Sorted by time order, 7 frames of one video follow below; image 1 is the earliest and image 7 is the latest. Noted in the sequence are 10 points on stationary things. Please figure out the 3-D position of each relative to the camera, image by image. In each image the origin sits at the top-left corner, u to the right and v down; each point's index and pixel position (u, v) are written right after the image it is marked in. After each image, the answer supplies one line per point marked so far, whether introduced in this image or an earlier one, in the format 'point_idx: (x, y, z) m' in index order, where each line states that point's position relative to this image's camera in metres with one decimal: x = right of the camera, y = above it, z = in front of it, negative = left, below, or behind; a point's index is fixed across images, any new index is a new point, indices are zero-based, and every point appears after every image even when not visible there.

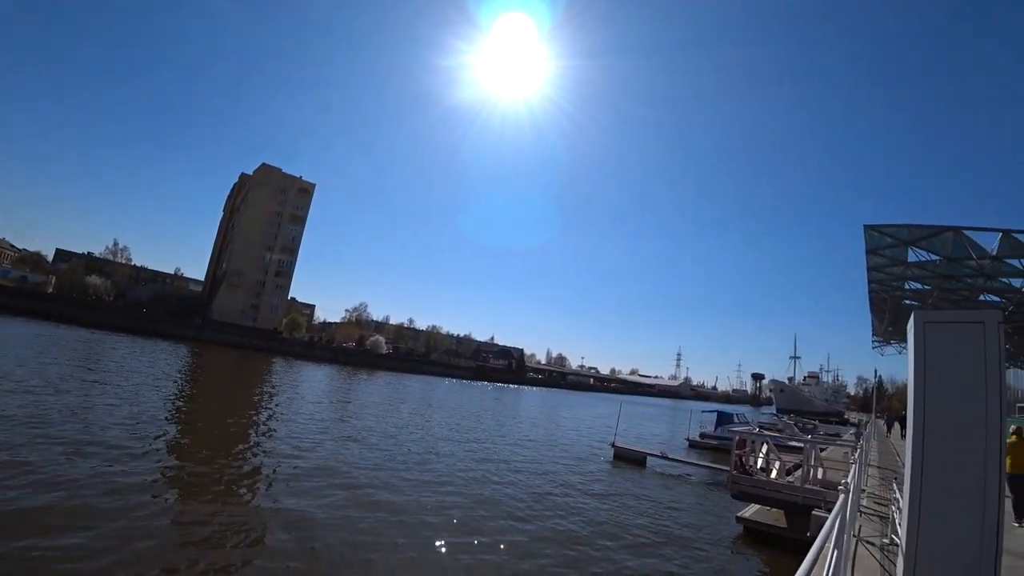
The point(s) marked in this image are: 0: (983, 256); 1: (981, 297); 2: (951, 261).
0: (+11.3, +1.0, +14.8) m
1: (+13.6, -0.2, +17.7) m
2: (+11.0, +0.9, +15.6) m
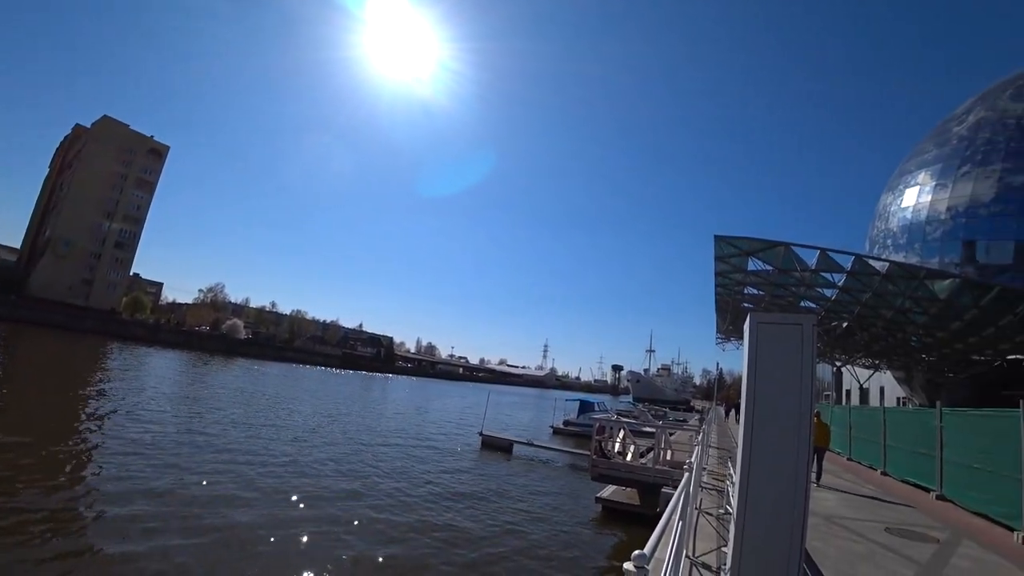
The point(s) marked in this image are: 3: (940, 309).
0: (+9.2, +0.6, +18.9) m
1: (+10.8, -0.7, +22.3) m
2: (+8.7, +0.4, +19.7) m
3: (+13.7, -0.7, +18.6) m
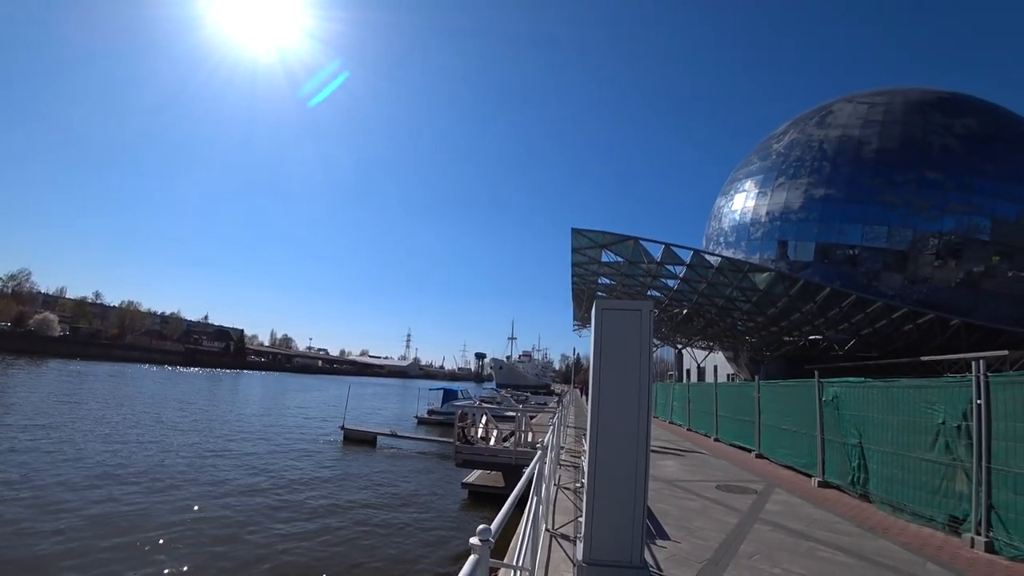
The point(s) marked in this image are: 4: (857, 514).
0: (+5.2, +0.8, +21.7) m
1: (+6.0, -0.4, +25.4) m
2: (+4.6, +0.7, +22.4) m
3: (+9.7, -0.5, +22.5) m
4: (+6.1, -4.0, +10.1) m
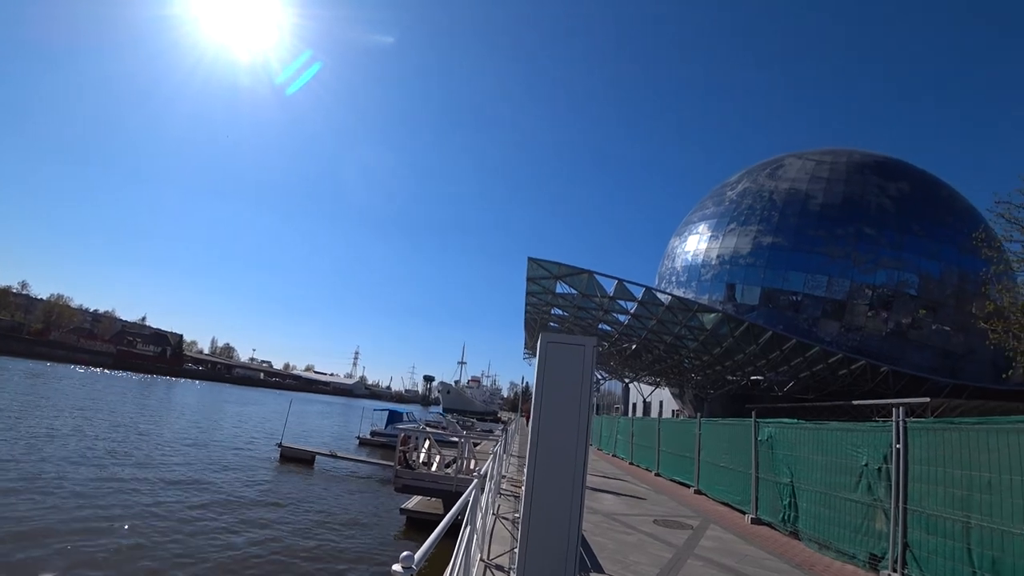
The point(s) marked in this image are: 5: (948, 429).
0: (+3.5, -0.3, +22.2) m
1: (+3.9, -1.7, +25.8) m
2: (+2.8, -0.4, +22.8) m
3: (+7.8, -2.0, +23.3) m
4: (+5.0, -4.7, +10.5) m
5: (+4.7, -1.6, +6.2) m
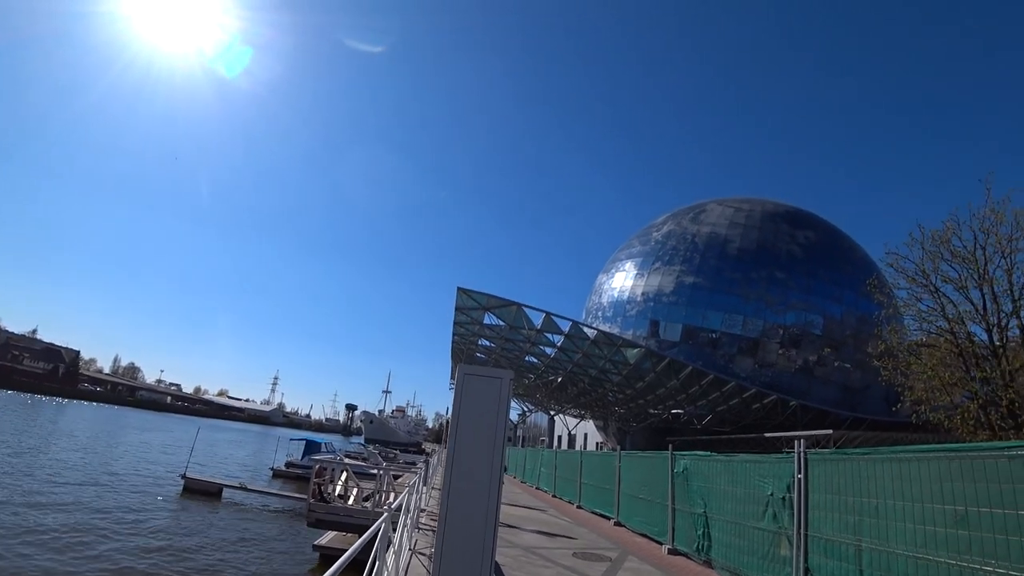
0: (+0.8, -1.4, +22.4) m
1: (+0.7, -3.0, +26.0) m
2: (+0.1, -1.5, +22.9) m
3: (+4.9, -3.3, +23.9) m
4: (+3.5, -5.2, +10.7) m
5: (+3.8, -2.0, +6.6) m
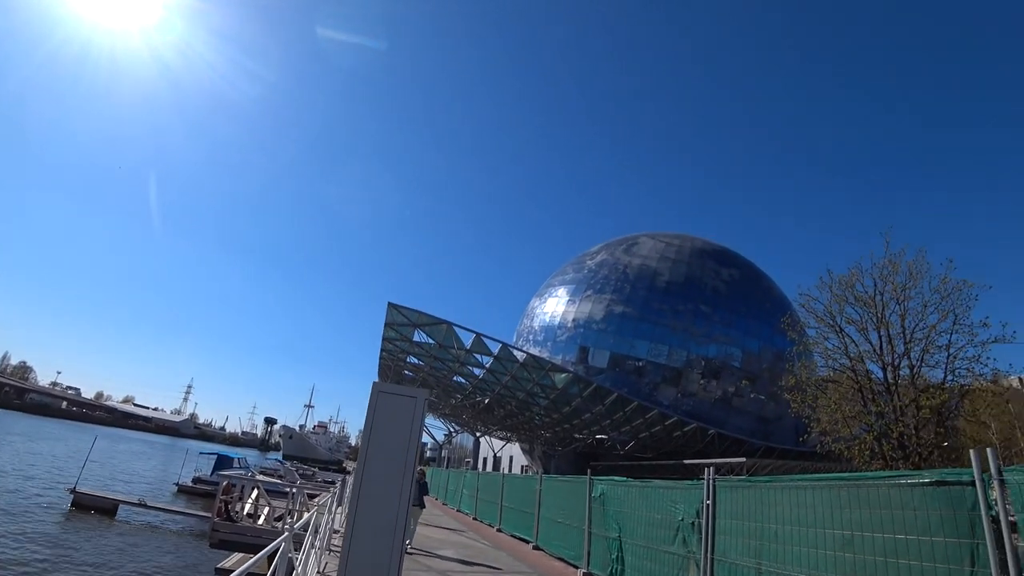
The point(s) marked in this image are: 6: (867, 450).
0: (-1.9, -2.2, +22.3) m
1: (-2.5, -3.9, +25.8) m
2: (-2.7, -2.2, +22.8) m
3: (+1.9, -4.4, +24.2) m
4: (+1.9, -5.8, +10.9) m
5: (+2.8, -2.4, +6.9) m
6: (+7.6, -3.5, +12.3) m
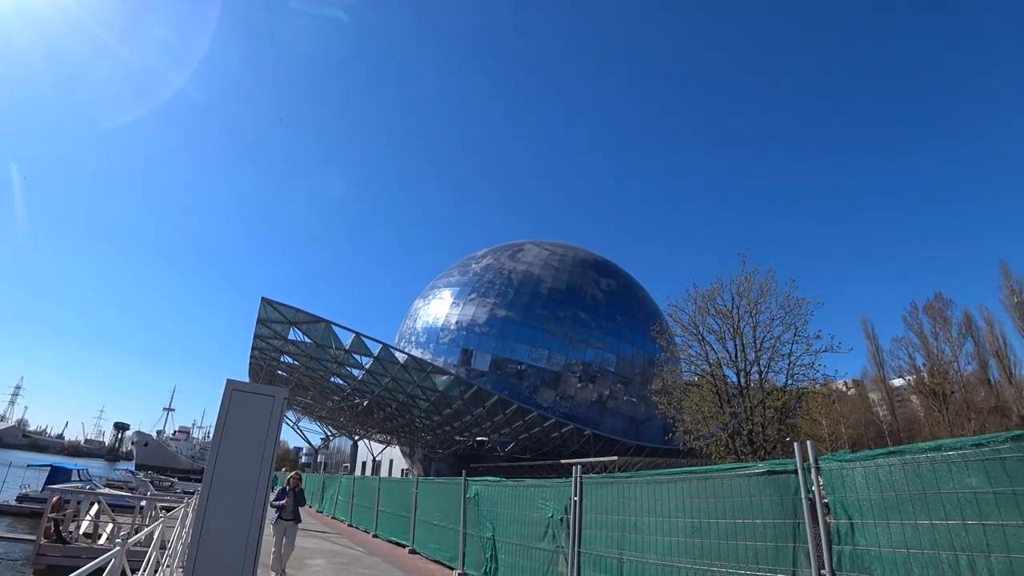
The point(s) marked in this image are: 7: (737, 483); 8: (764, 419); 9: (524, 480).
0: (-6.3, -2.1, +21.6) m
1: (-7.7, -3.8, +24.9) m
2: (-7.2, -2.1, +21.8) m
3: (-3.1, -4.4, +24.1) m
4: (-0.6, -5.8, +11.0) m
5: (+1.2, -2.5, +7.4) m
6: (+4.8, -3.7, +13.6) m
7: (+1.9, -1.7, +5.1) m
8: (+5.7, -3.0, +13.1) m
9: (+0.2, -3.7, +11.3) m
